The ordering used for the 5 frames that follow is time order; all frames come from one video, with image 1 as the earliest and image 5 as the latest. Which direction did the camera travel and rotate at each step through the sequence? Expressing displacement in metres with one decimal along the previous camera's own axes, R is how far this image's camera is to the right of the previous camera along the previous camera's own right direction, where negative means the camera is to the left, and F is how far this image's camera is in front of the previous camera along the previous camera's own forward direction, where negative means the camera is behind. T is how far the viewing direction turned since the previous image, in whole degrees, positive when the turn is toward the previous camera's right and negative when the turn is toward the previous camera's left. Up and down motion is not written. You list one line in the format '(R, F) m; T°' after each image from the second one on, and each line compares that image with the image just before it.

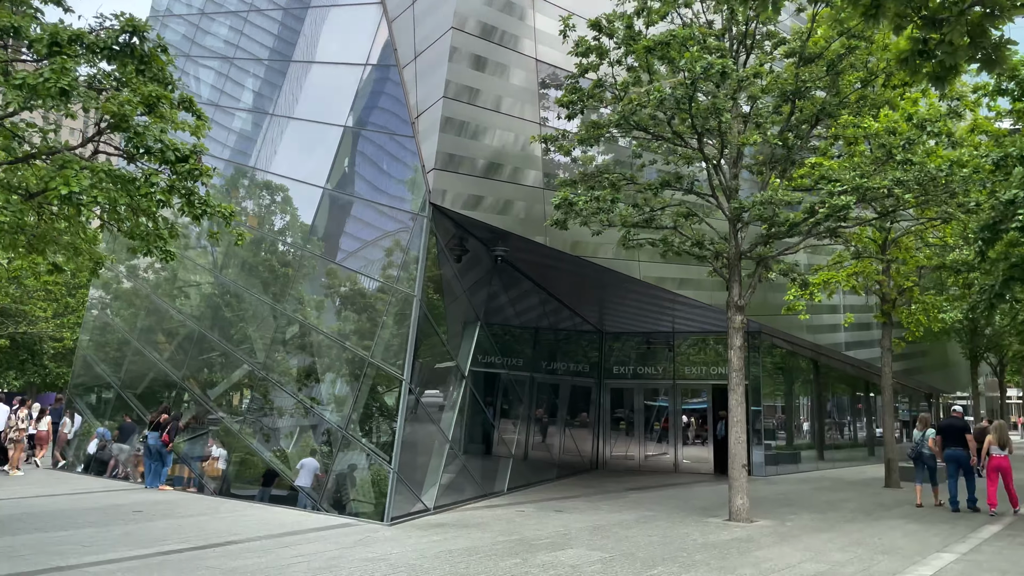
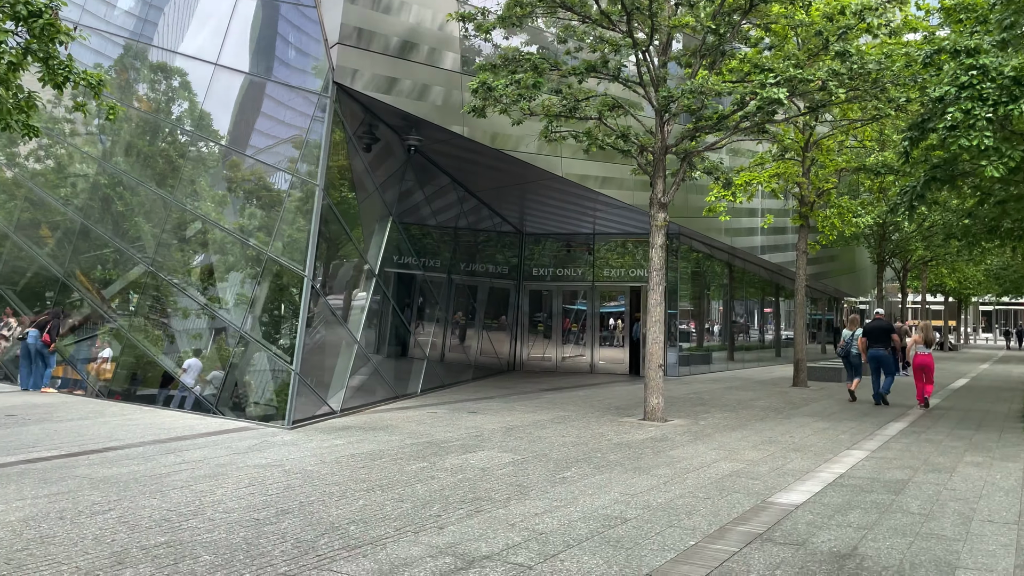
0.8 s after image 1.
(+0.1, +0.7) m; +6°
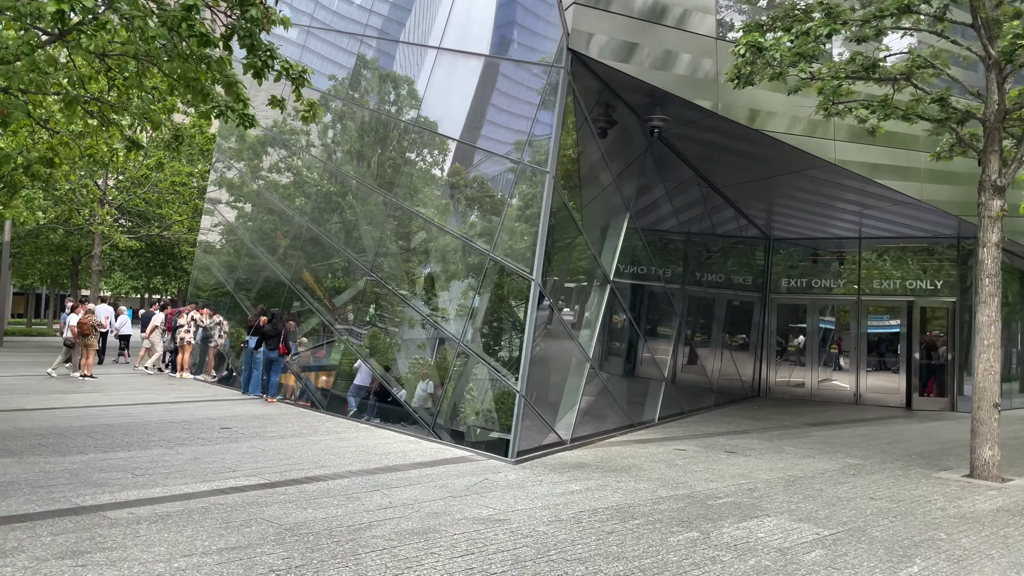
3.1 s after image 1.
(-0.6, +1.9) m; -15°
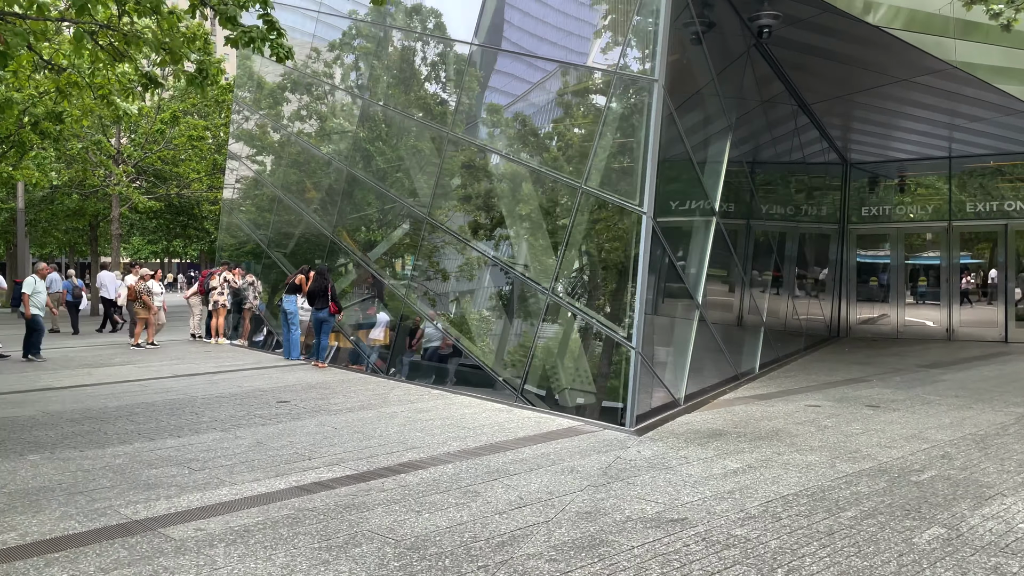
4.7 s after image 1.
(-0.8, +1.4) m; -1°
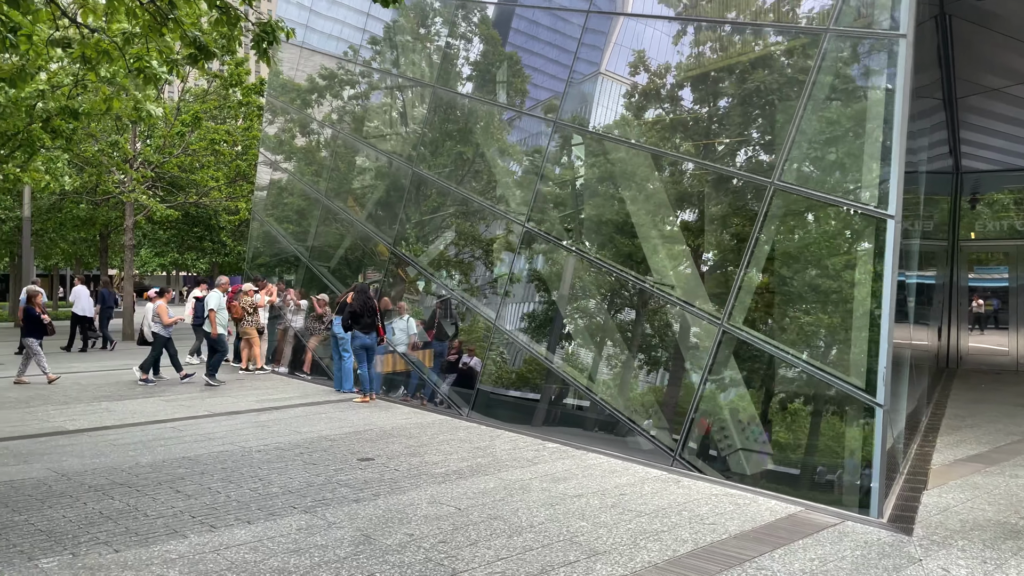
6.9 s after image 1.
(-1.2, +1.9) m; 0°
